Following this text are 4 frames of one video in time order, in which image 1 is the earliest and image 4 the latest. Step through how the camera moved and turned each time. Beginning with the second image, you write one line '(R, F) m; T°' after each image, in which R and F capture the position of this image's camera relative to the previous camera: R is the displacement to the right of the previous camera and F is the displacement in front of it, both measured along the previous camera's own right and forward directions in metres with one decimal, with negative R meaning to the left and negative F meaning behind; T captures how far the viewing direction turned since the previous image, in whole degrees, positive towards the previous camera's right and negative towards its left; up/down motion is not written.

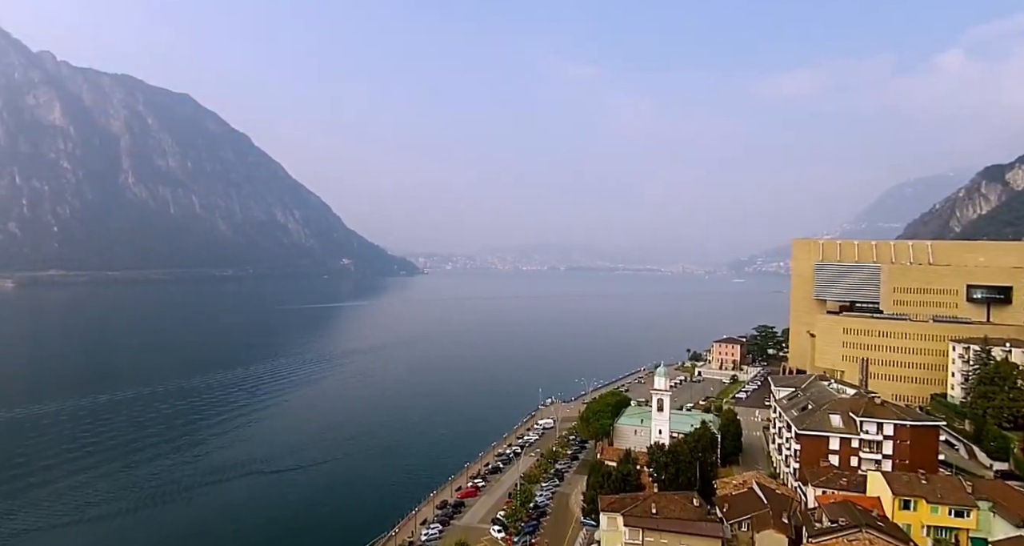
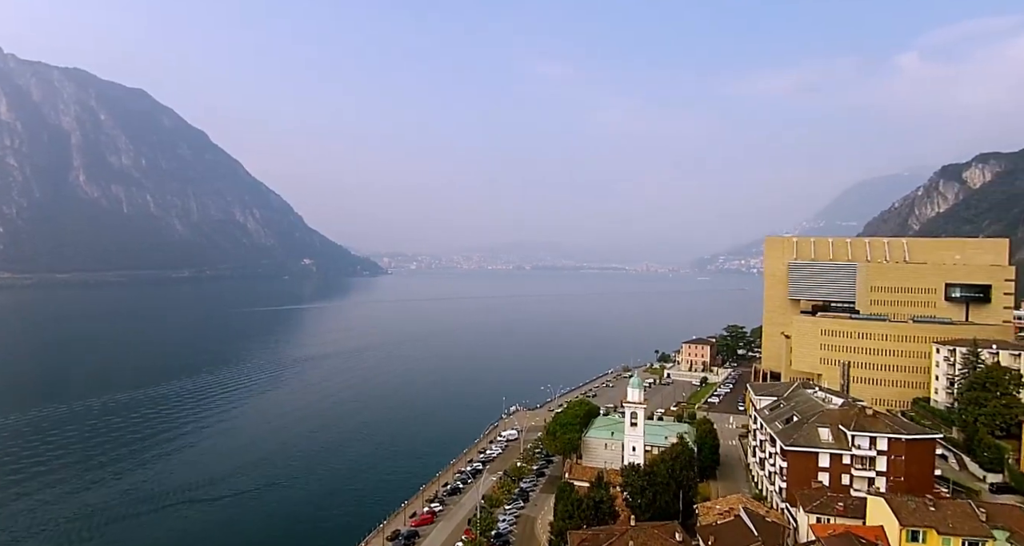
(+0.2, +1.6) m; +3°
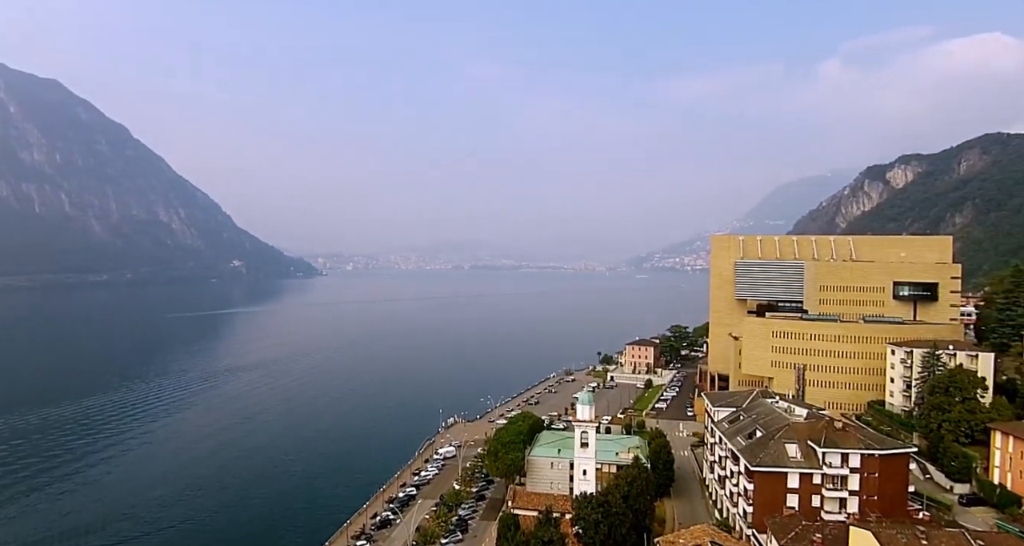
(+0.1, +1.7) m; +5°
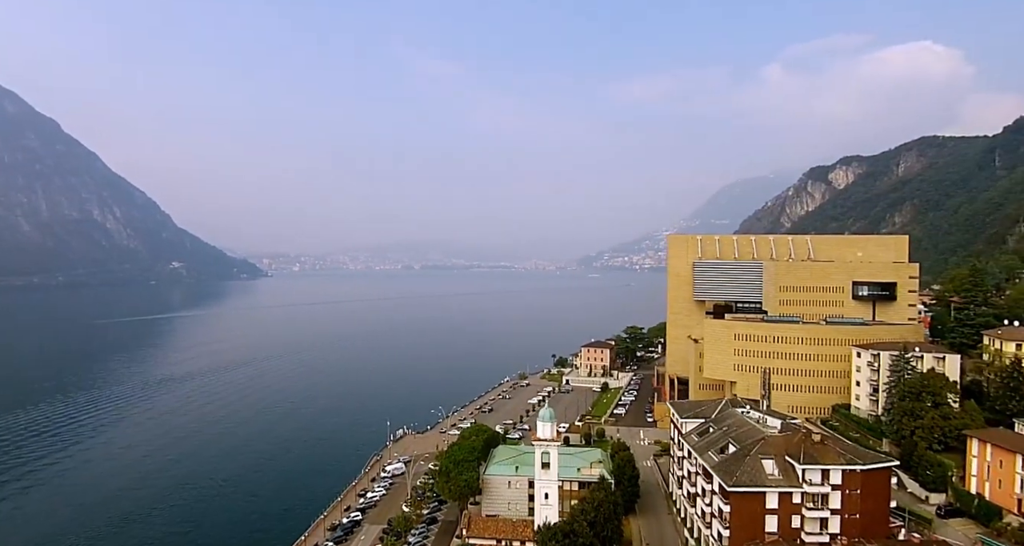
(0.0, +1.2) m; +4°
